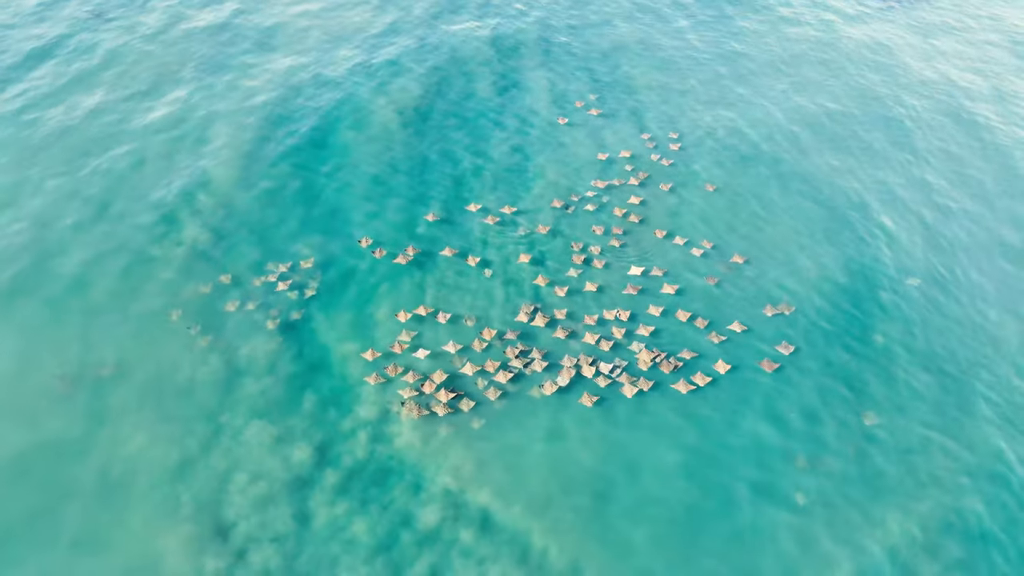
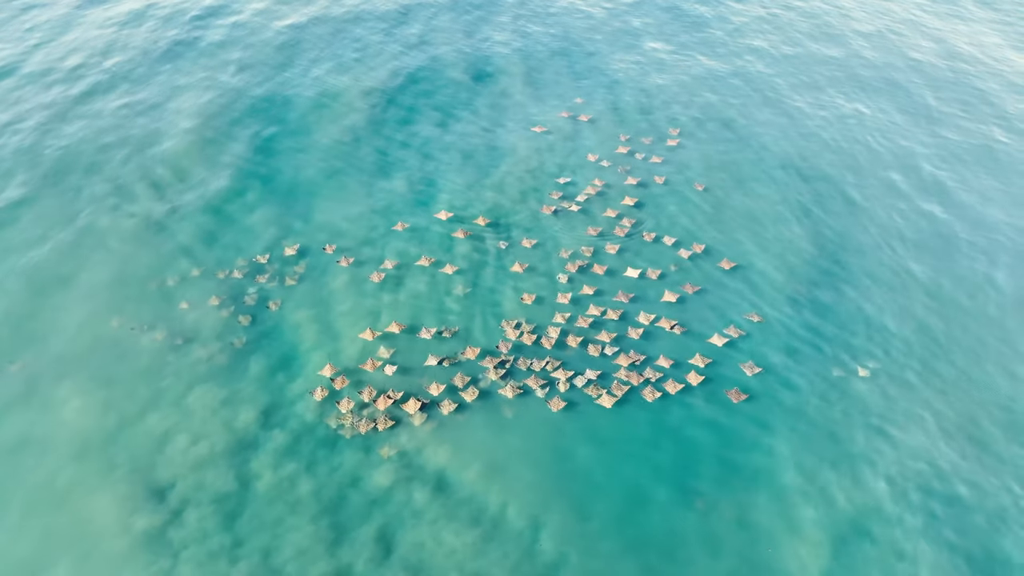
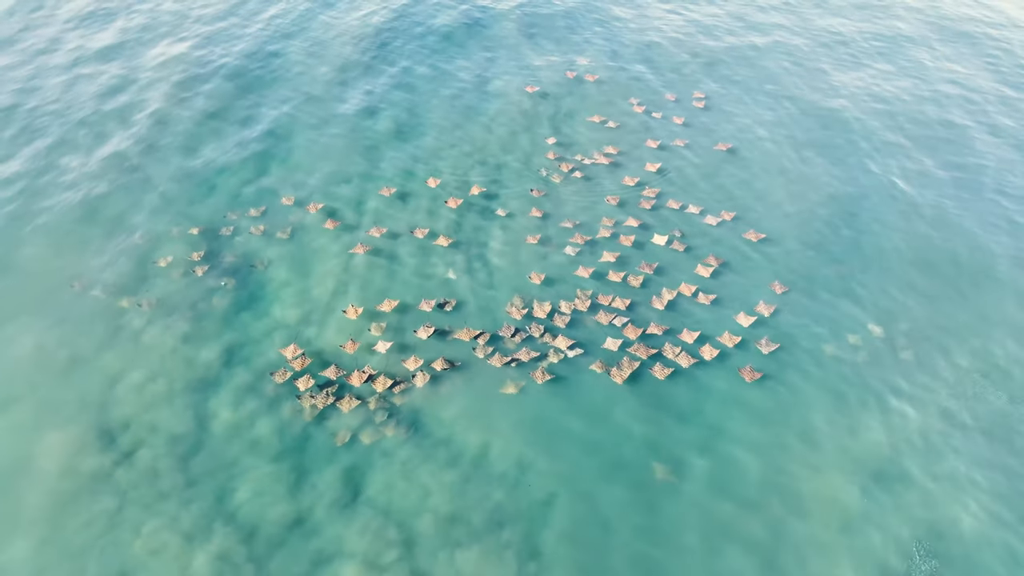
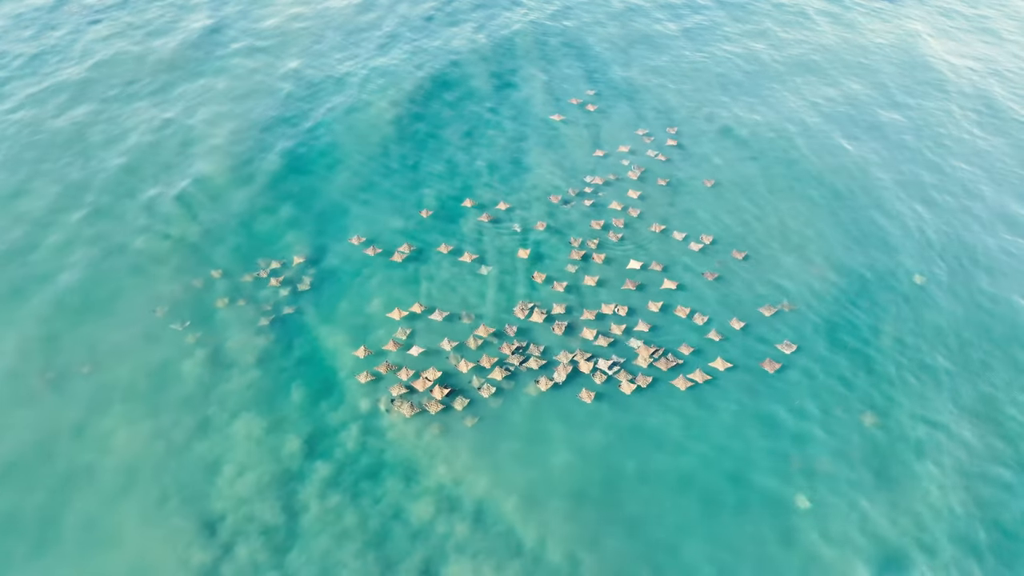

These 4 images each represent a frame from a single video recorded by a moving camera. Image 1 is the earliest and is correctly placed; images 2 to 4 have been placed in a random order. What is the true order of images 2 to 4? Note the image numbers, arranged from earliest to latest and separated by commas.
4, 2, 3
